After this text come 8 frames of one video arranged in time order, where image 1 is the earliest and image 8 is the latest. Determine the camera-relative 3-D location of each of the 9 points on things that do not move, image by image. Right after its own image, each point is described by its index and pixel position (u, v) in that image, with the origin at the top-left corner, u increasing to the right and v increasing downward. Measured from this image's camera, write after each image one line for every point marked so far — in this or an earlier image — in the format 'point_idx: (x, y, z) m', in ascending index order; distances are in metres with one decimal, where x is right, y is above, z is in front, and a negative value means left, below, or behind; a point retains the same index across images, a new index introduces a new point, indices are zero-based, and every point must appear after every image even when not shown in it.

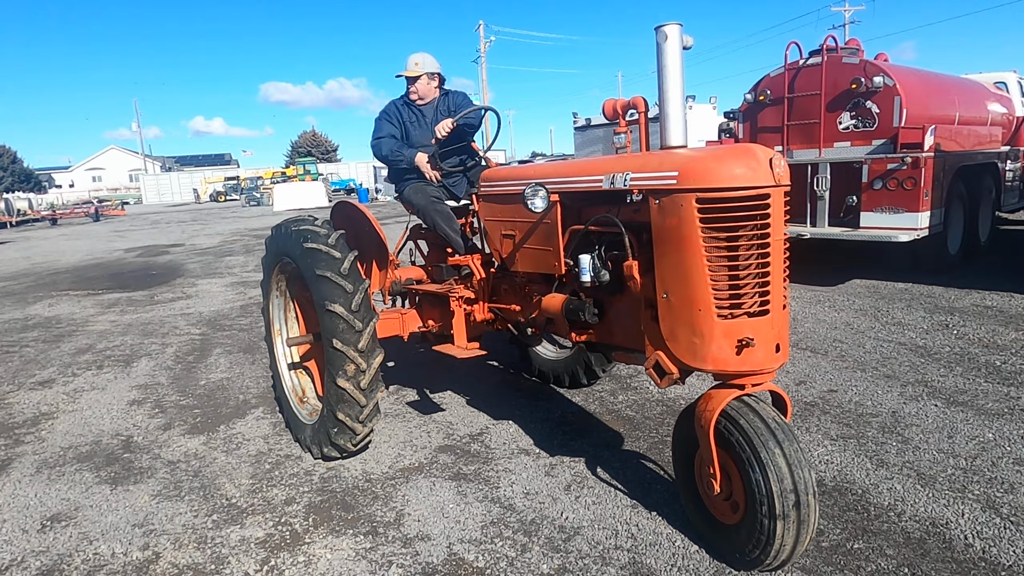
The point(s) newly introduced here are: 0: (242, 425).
0: (-1.8, -0.9, +4.5) m
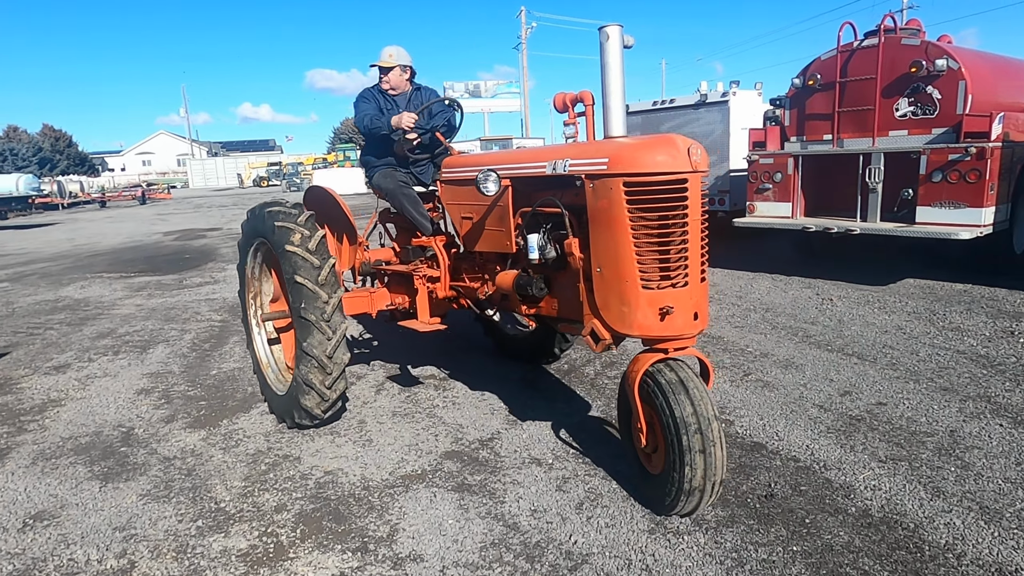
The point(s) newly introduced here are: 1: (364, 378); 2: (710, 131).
0: (-1.7, -0.9, +4.3) m
1: (-1.1, -0.7, +5.0) m
2: (+3.3, +2.6, +10.9) m
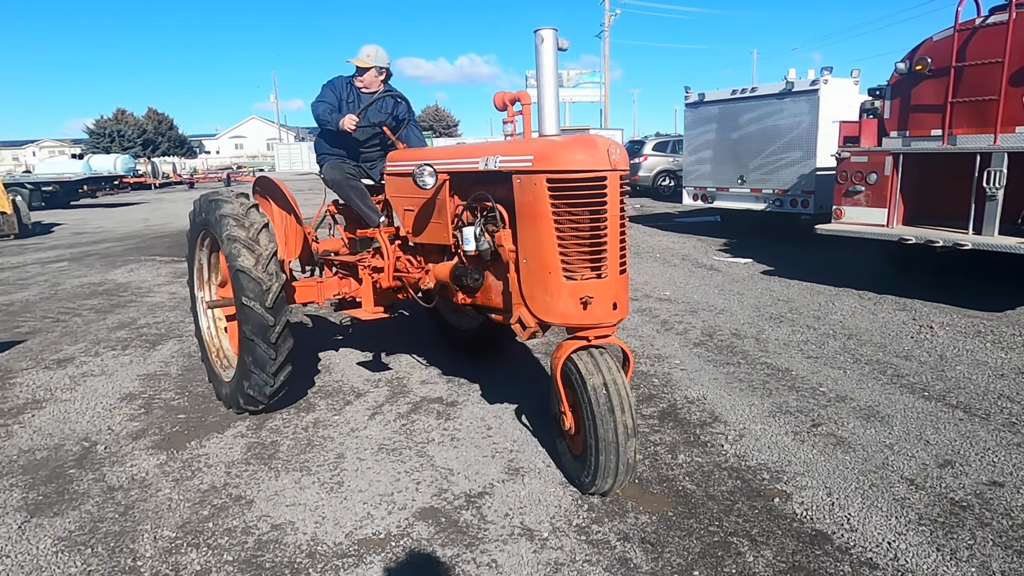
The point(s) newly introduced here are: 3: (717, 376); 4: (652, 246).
0: (-1.7, -0.9, +3.8) m
1: (-1.0, -0.8, +4.4) m
2: (+4.2, +2.4, +9.7) m
3: (+1.5, -0.6, +4.7) m
4: (+2.3, +0.7, +10.7) m
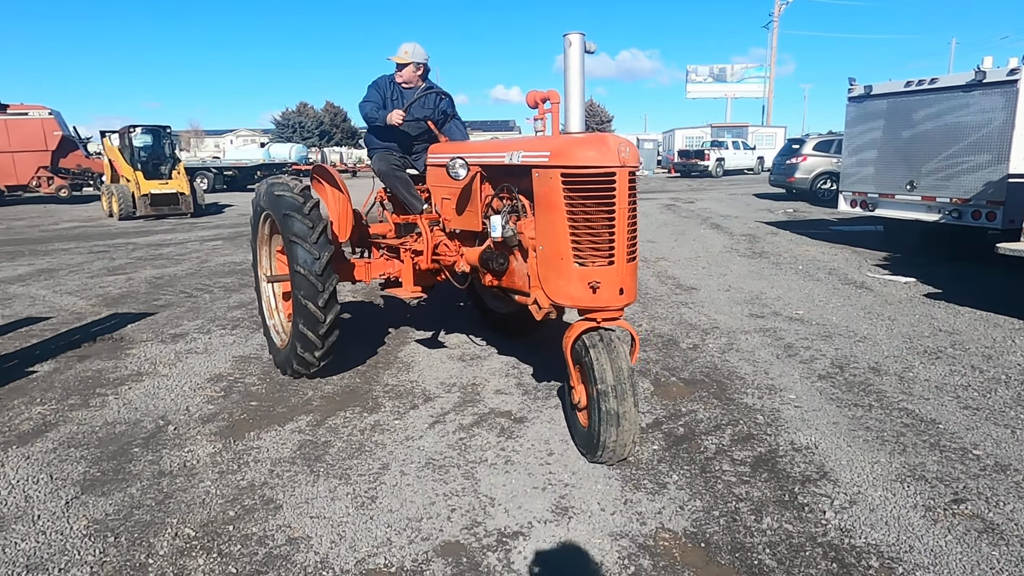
0: (-1.4, -0.8, +3.7) m
1: (-0.6, -0.7, +4.2) m
2: (+5.9, +2.1, +8.2) m
3: (+1.9, -0.8, +3.9) m
4: (+4.1, +0.5, +9.6) m
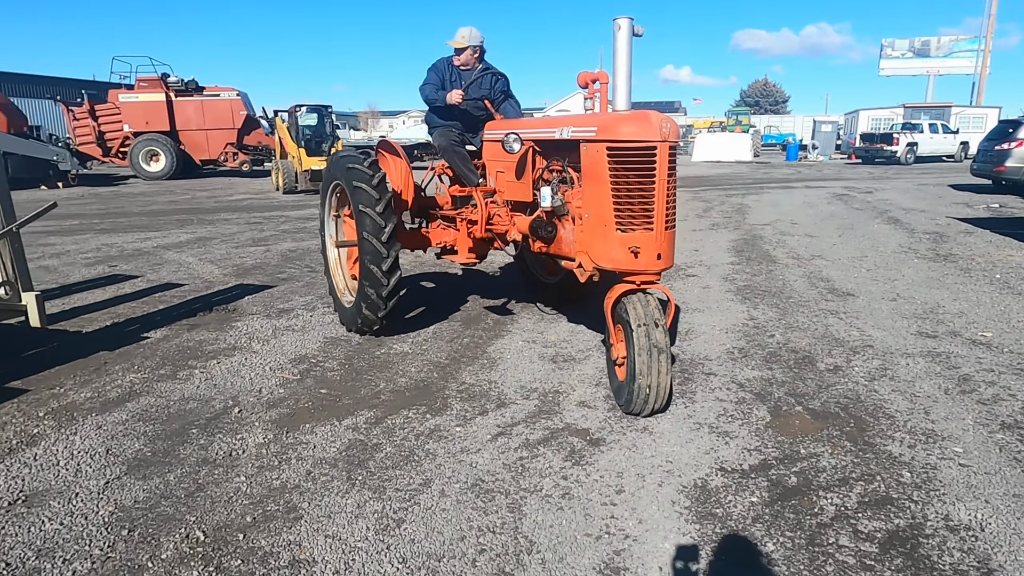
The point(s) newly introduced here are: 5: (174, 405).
0: (-1.0, -0.8, +3.5) m
1: (-0.1, -0.7, +3.8) m
2: (+7.2, +1.8, +6.1) m
3: (+2.3, -0.9, +2.9) m
4: (+5.7, +0.3, +7.9) m
5: (-2.0, -0.7, +3.9) m
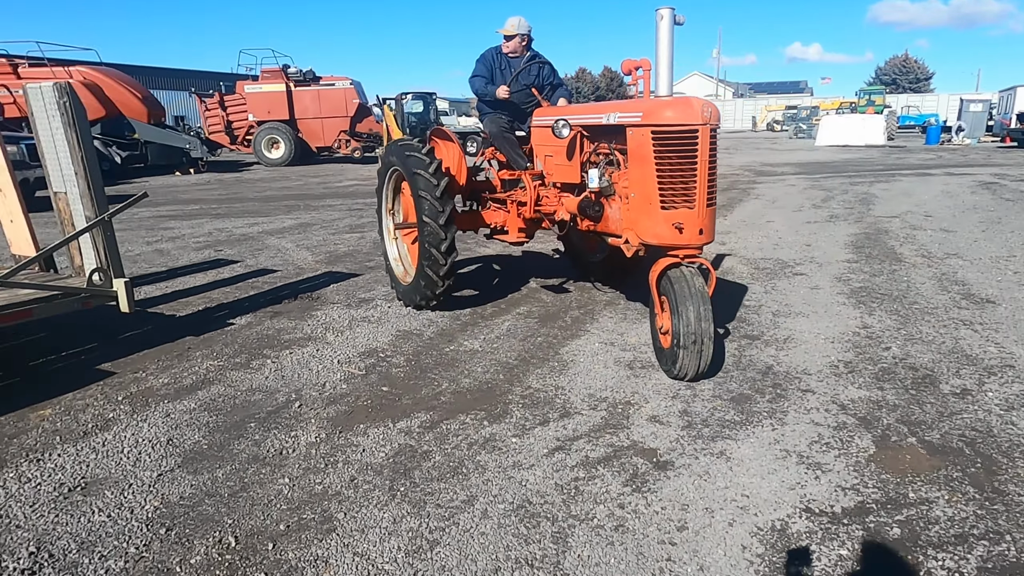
0: (-0.7, -0.7, +3.4) m
1: (+0.2, -0.7, +3.5) m
2: (+7.9, +1.6, +4.5) m
3: (+2.4, -1.0, +2.3) m
4: (+6.7, +0.2, +6.6) m
5: (-1.6, -0.6, +3.9) m
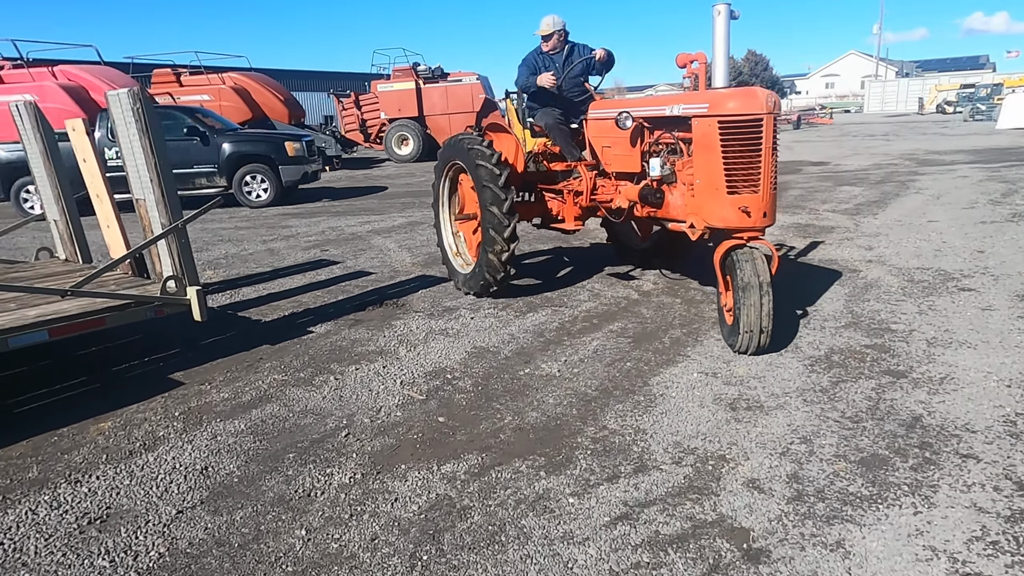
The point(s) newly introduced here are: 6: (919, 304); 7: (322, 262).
0: (-0.4, -0.9, +3.0) m
1: (+0.5, -0.8, +2.9) m
2: (+8.3, +1.3, +2.4) m
3: (+2.4, -1.2, +1.3) m
4: (+7.5, 0.0, +4.7) m
5: (-1.2, -0.7, +3.6) m
6: (+3.2, -0.1, +5.2) m
7: (-2.2, +0.3, +7.7) m
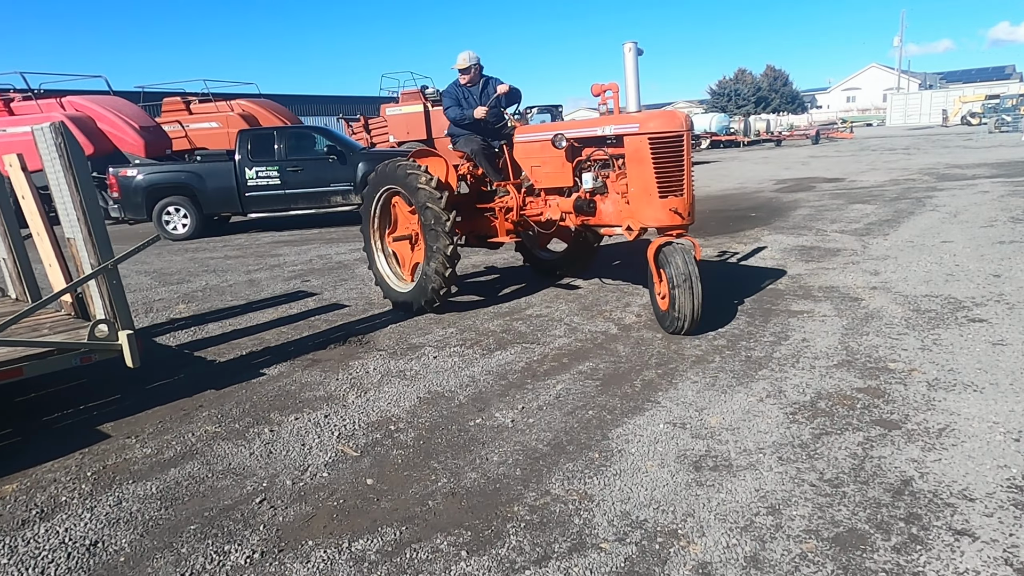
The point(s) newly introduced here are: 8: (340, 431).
0: (-0.8, -1.1, +2.6) m
1: (+0.2, -1.0, +2.5) m
2: (+7.9, +1.2, +1.8) m
3: (+2.0, -1.3, +0.8) m
4: (+7.2, -0.2, +4.1) m
5: (-1.5, -1.0, +3.3) m
6: (+2.9, -0.4, +4.7) m
7: (-2.4, -0.1, +7.4) m
8: (-1.0, -0.8, +3.7) m
